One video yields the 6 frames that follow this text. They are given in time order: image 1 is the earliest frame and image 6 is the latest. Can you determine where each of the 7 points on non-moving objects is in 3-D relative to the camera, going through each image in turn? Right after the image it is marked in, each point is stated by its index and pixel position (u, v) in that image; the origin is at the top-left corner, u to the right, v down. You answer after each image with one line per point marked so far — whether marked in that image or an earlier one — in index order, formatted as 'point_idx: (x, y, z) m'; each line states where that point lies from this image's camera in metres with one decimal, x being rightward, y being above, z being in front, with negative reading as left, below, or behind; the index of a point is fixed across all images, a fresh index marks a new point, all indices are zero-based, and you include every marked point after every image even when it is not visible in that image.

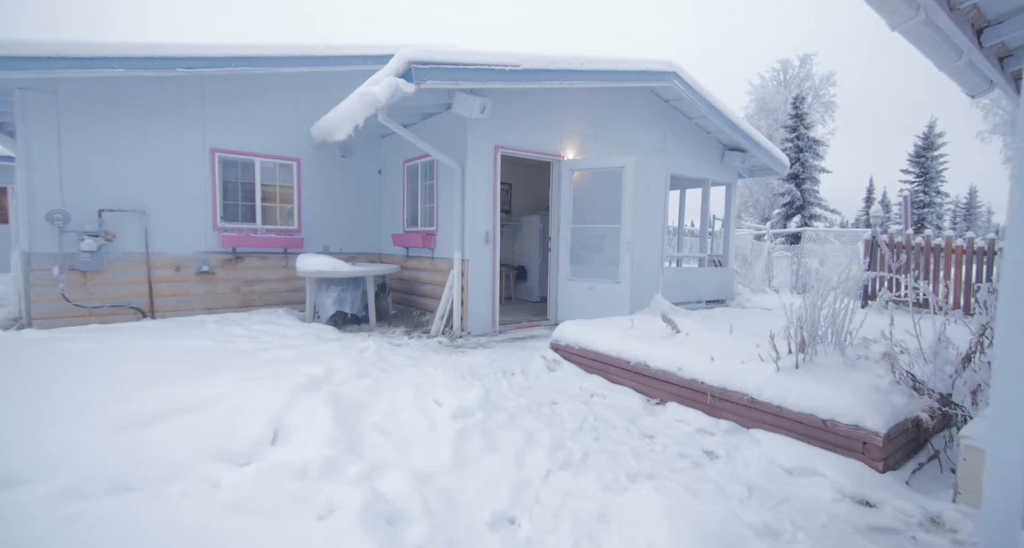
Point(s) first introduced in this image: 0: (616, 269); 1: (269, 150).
0: (+1.3, +0.1, +6.3) m
1: (-3.1, +1.6, +6.4) m
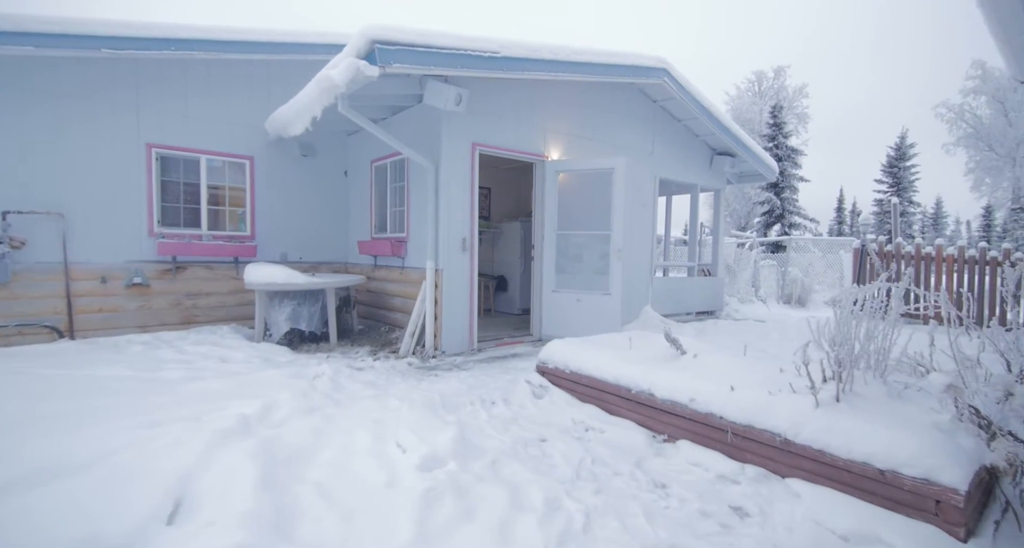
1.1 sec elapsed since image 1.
0: (+1.1, -0.1, +5.7) m
1: (-3.4, +1.4, +5.7) m
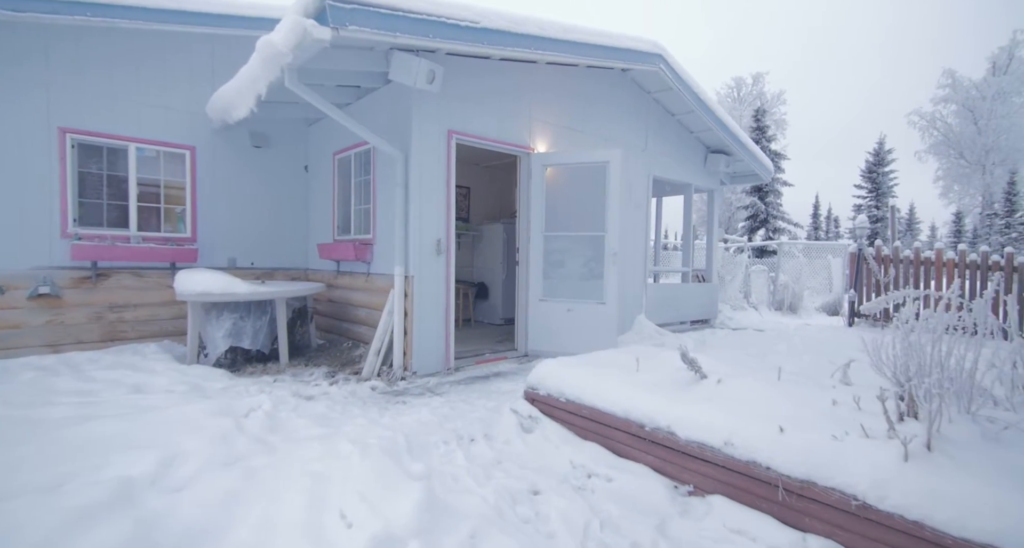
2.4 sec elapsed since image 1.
0: (+0.9, -0.1, +5.1) m
1: (-3.5, +1.4, +4.9) m
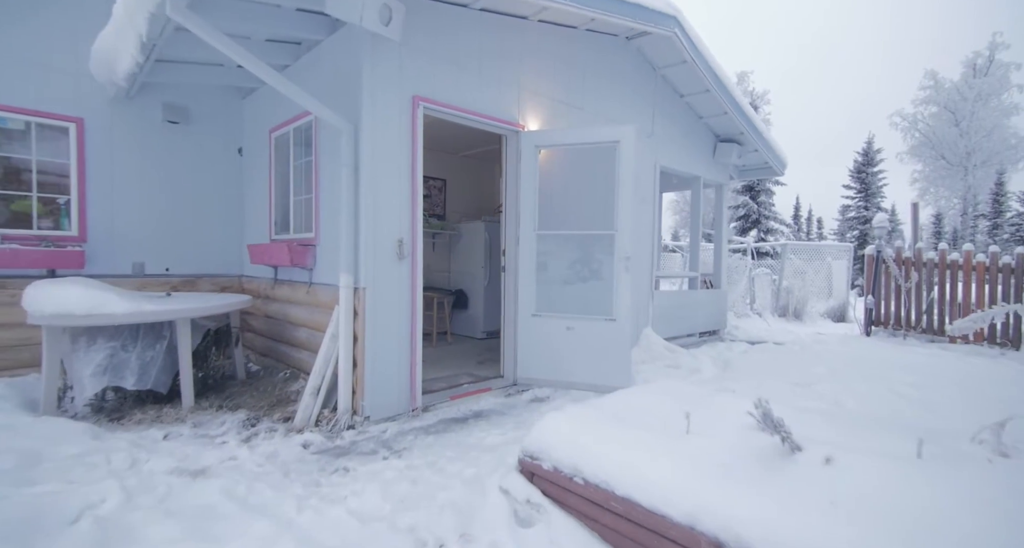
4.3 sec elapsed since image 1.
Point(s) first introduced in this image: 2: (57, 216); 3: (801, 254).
0: (+0.8, -0.2, +4.1) m
1: (-3.7, +1.3, +3.7) m
2: (-3.6, +0.5, +3.9) m
3: (+6.4, +0.5, +11.1) m
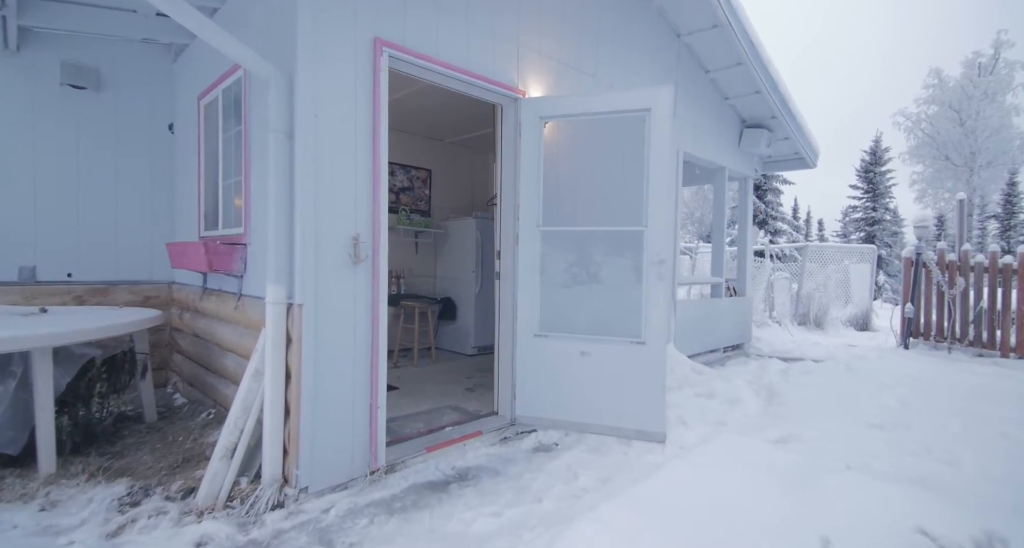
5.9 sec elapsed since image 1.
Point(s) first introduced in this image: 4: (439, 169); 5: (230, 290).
0: (+0.7, -0.3, +3.1) m
1: (-3.7, +1.2, +2.7) m
2: (-3.6, +0.4, +3.0) m
3: (+6.3, +0.4, +10.2) m
4: (-0.9, +1.3, +6.1) m
5: (-1.7, -0.1, +3.0) m
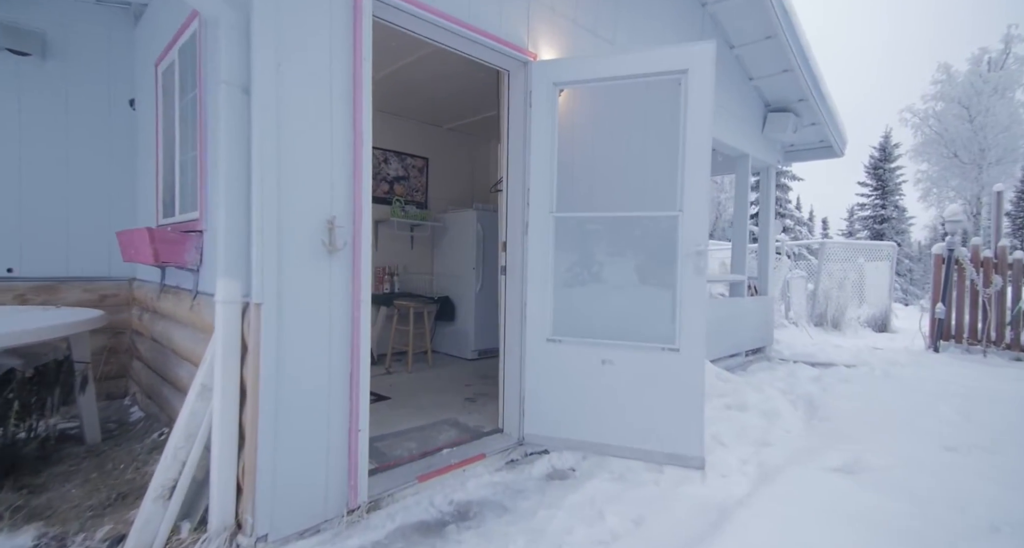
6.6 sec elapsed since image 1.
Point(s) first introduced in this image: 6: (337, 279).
0: (+0.8, -0.2, +2.7) m
1: (-3.6, +1.3, +2.2) m
2: (-3.5, +0.4, +2.5) m
3: (+6.4, +0.4, +9.7) m
4: (-0.9, +1.3, +5.6) m
5: (-1.6, -0.1, +2.5) m
6: (-0.7, 0.0, +2.1) m
